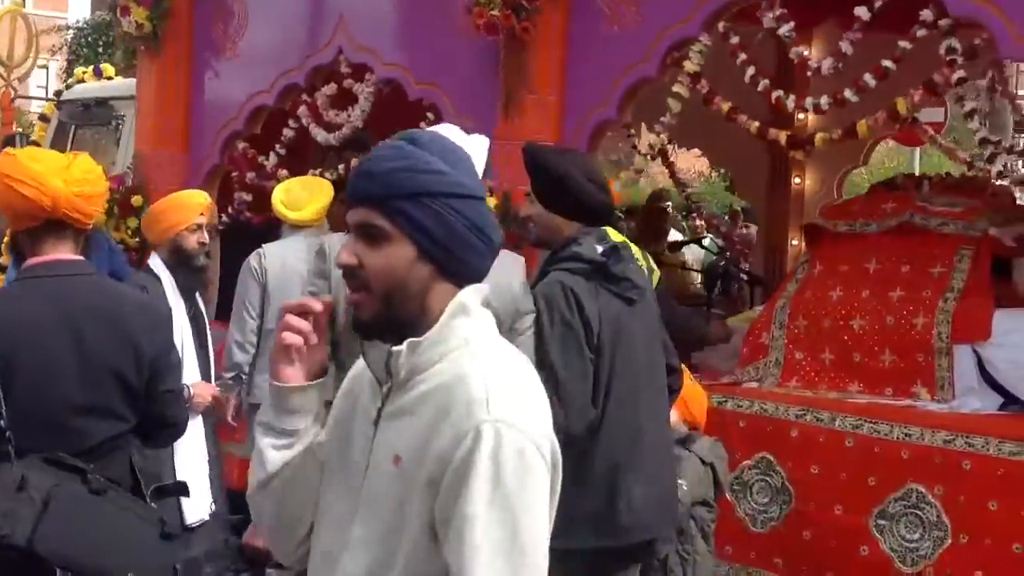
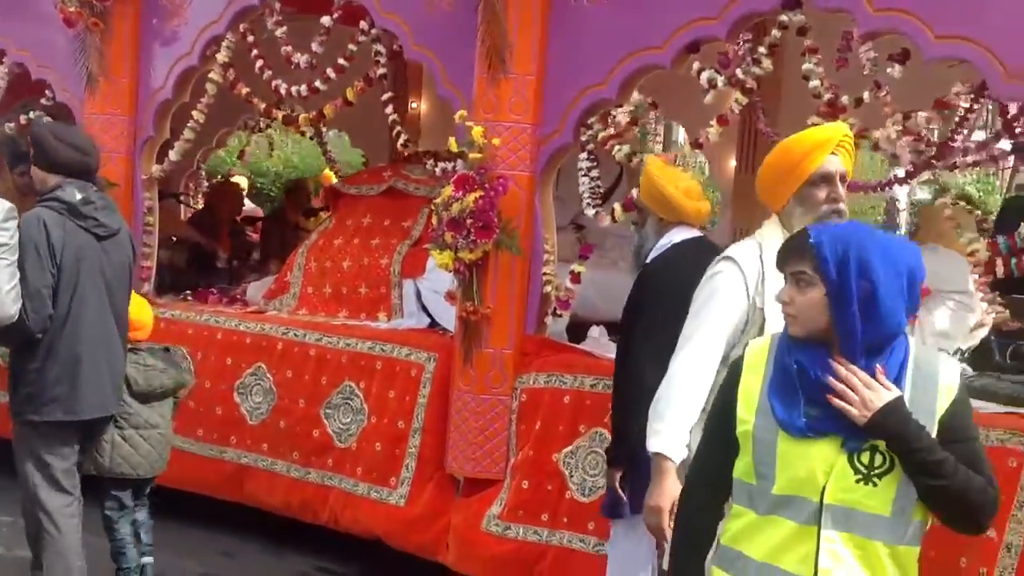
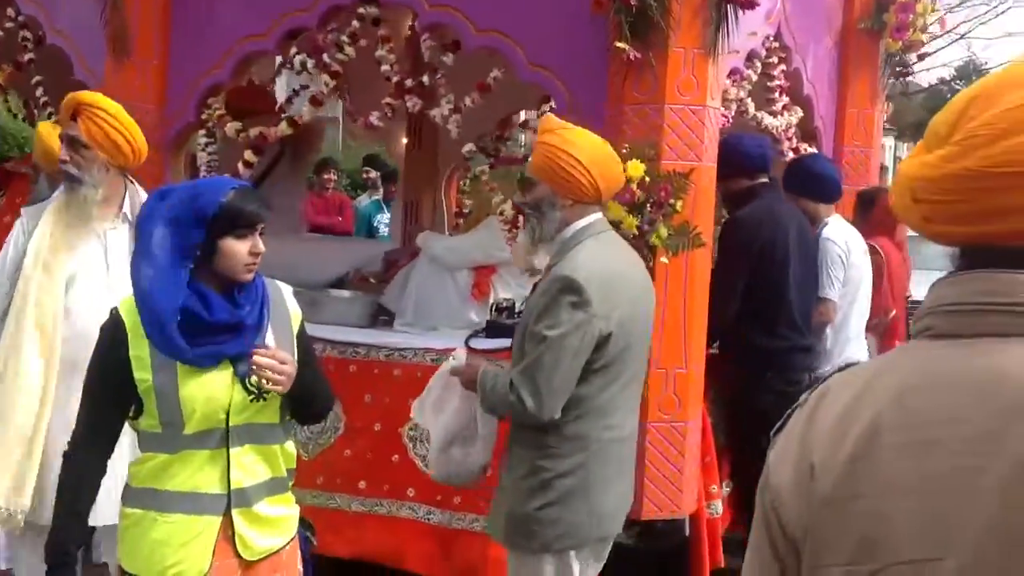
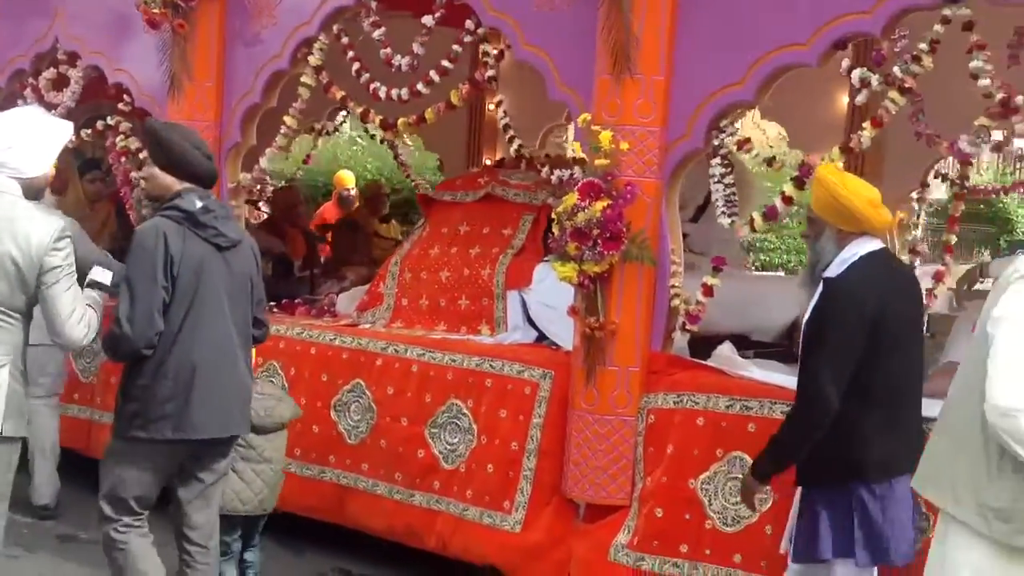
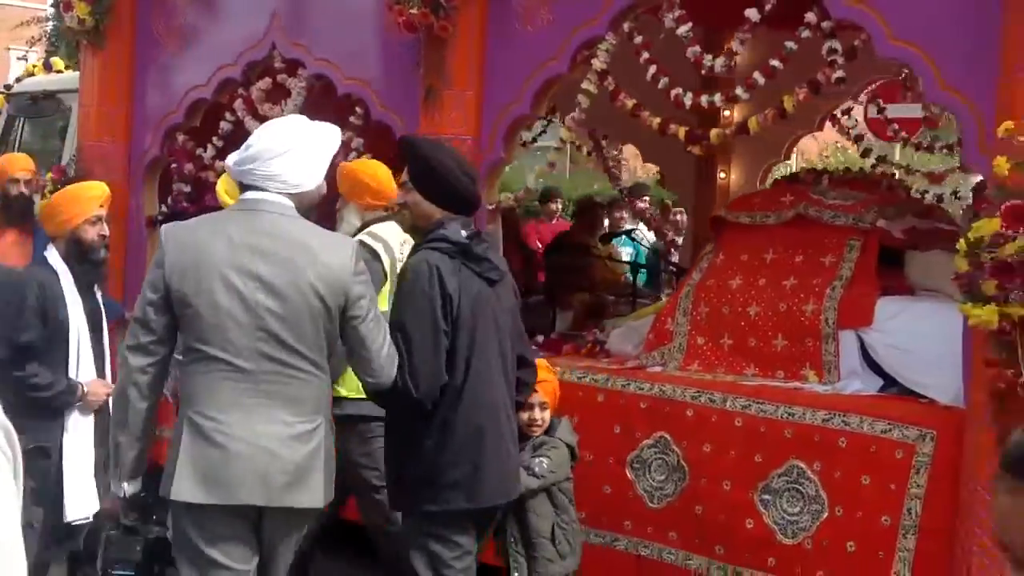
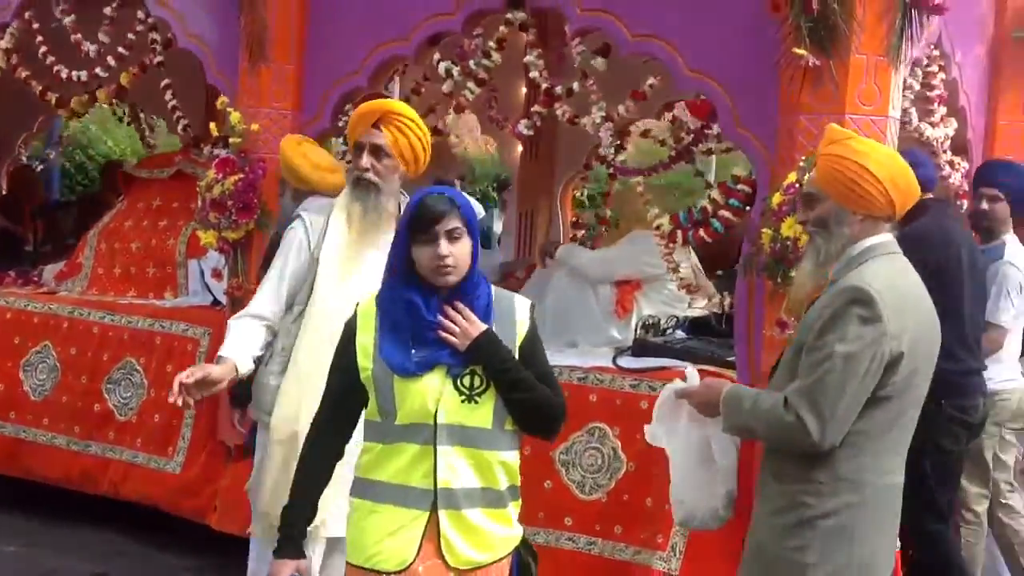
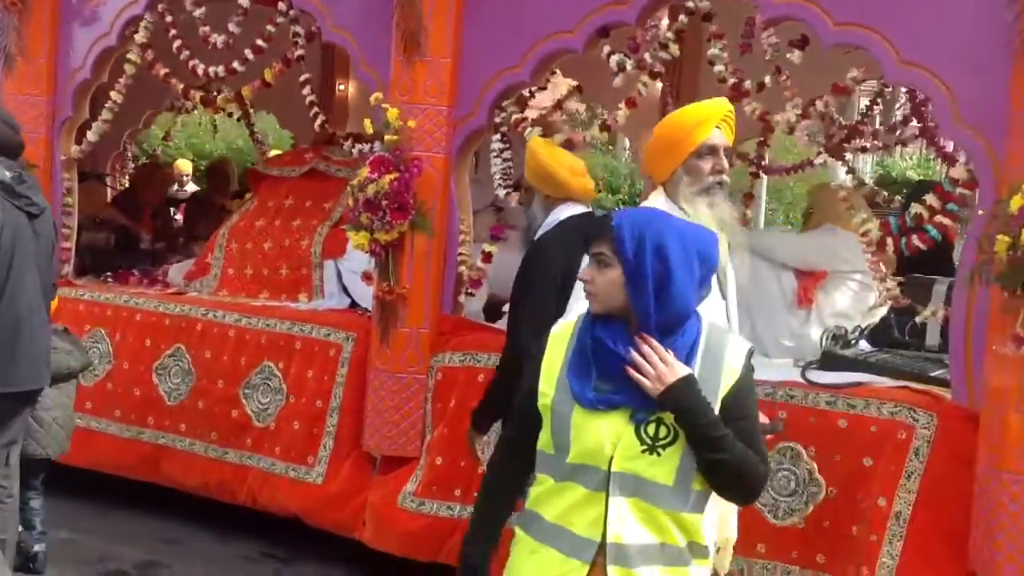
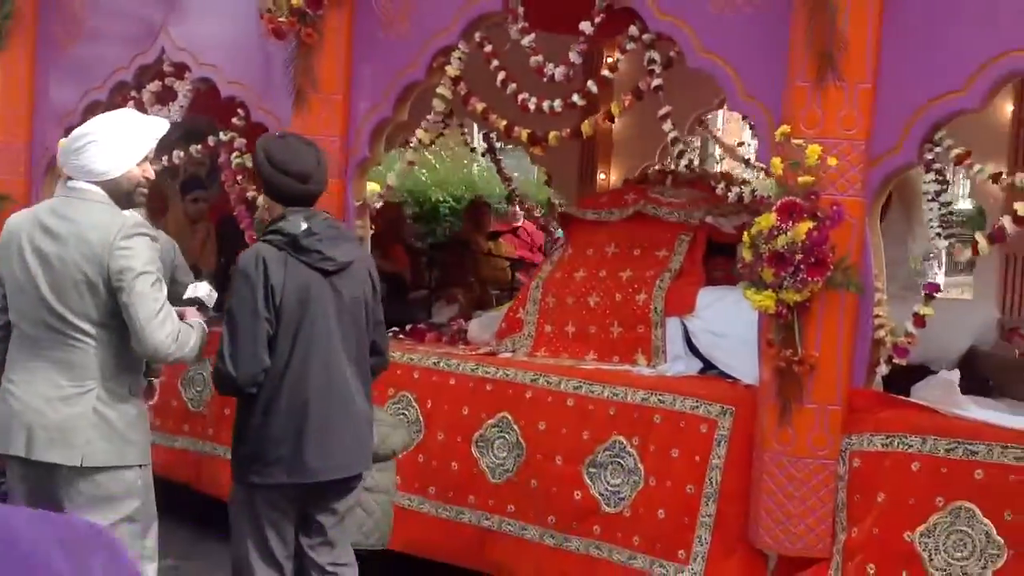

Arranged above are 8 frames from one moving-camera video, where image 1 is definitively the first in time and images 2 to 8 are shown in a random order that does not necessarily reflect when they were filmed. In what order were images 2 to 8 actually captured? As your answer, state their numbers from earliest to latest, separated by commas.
5, 8, 4, 2, 7, 6, 3
